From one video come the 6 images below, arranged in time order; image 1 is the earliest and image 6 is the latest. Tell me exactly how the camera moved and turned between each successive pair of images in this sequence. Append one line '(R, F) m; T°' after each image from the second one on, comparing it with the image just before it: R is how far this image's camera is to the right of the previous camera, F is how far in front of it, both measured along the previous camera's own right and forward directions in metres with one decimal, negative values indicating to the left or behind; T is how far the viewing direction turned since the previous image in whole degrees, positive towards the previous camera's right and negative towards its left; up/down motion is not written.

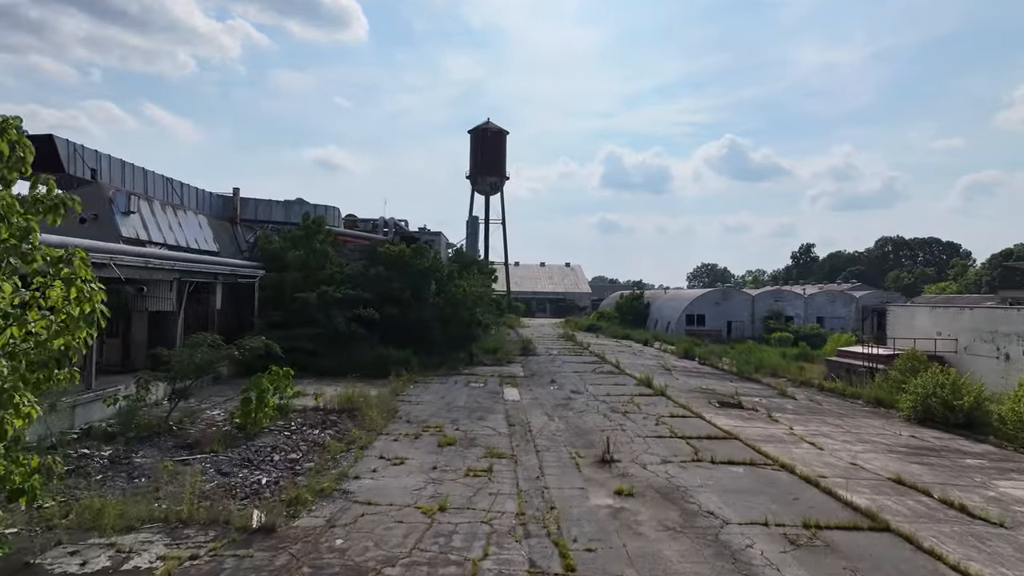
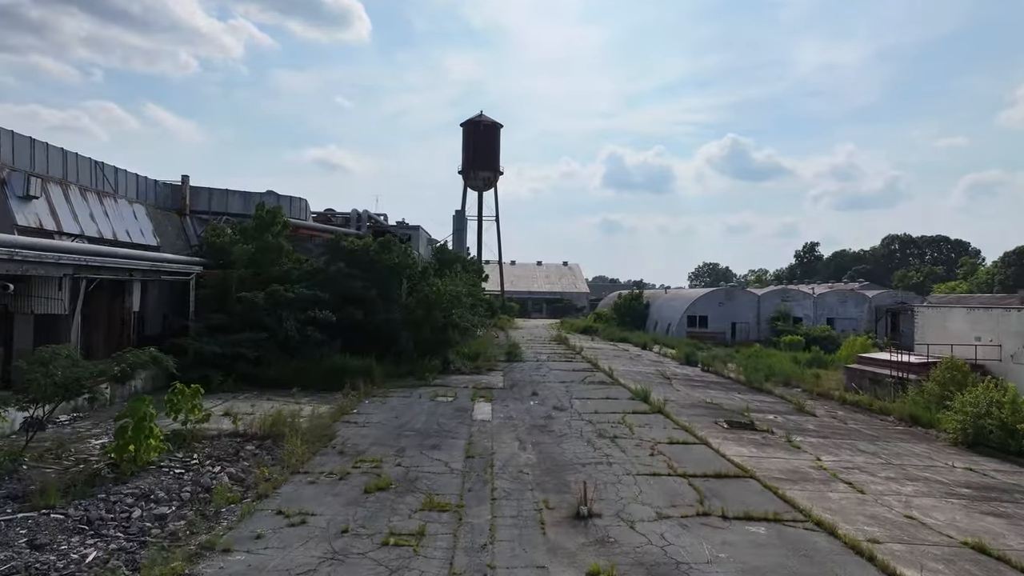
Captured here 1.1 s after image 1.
(+0.5, +2.2) m; 0°
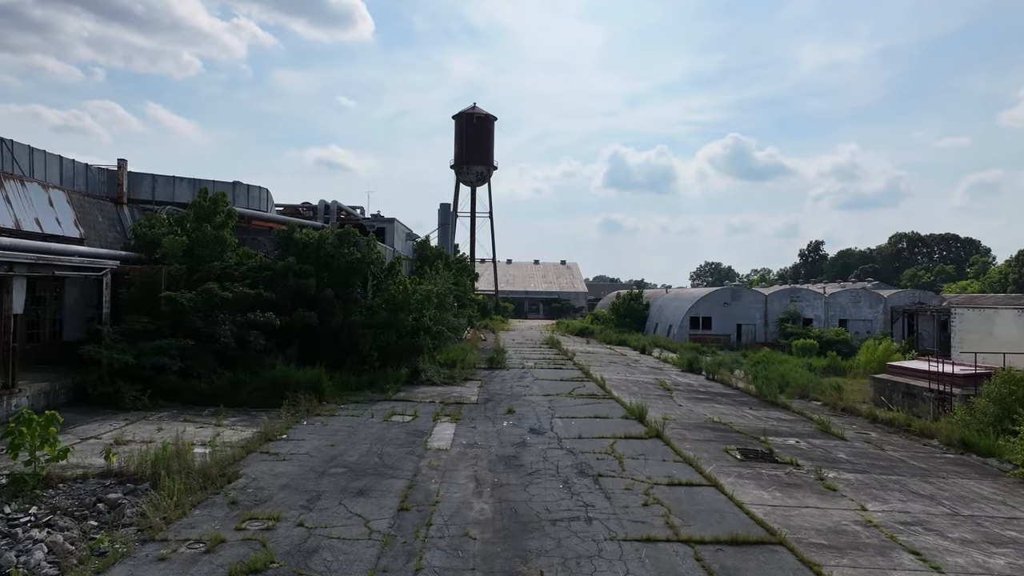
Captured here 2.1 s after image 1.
(+0.5, +2.2) m; 0°
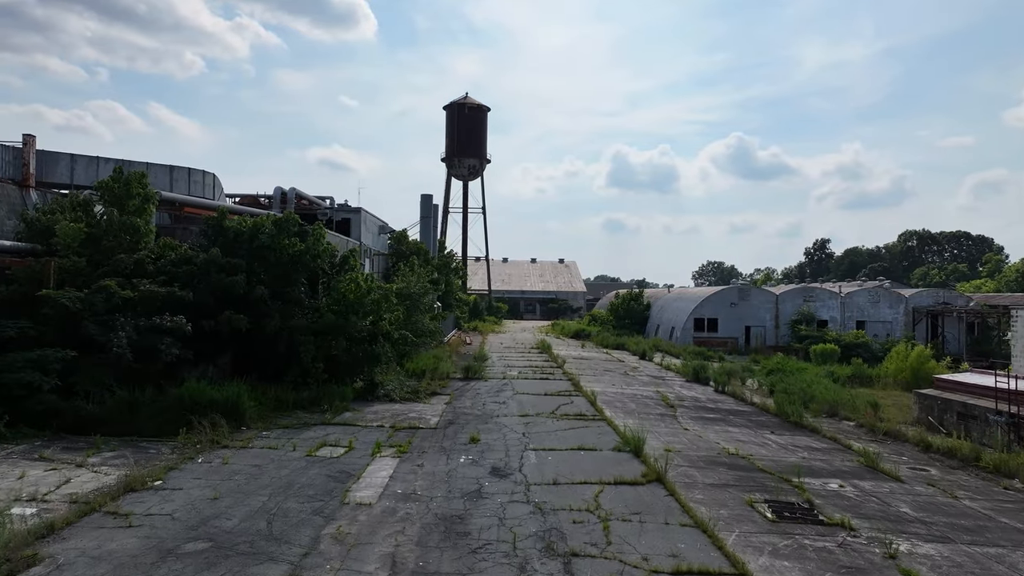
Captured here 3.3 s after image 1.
(+0.5, +2.5) m; 0°
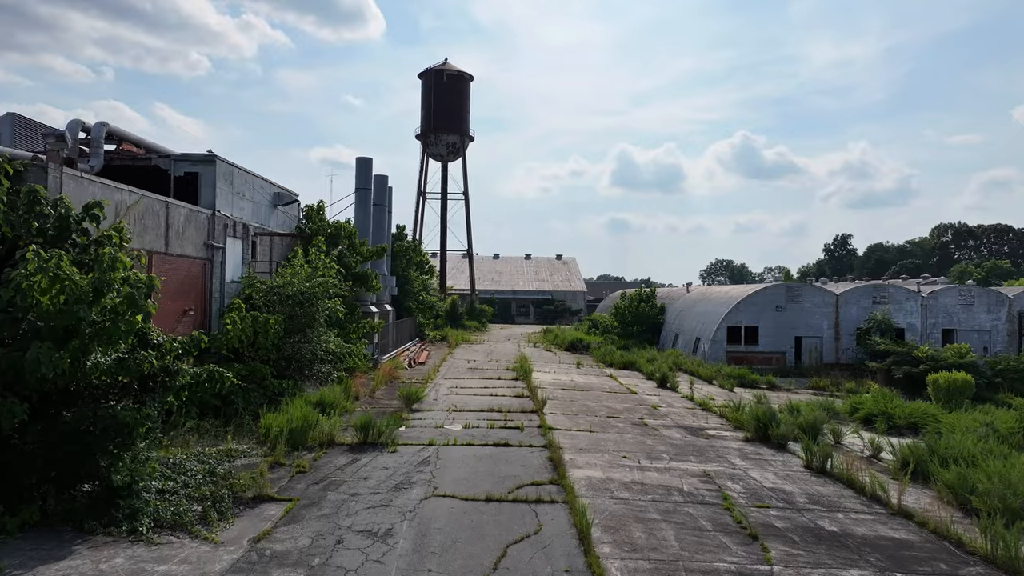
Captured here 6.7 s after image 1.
(+0.9, +7.3) m; 0°
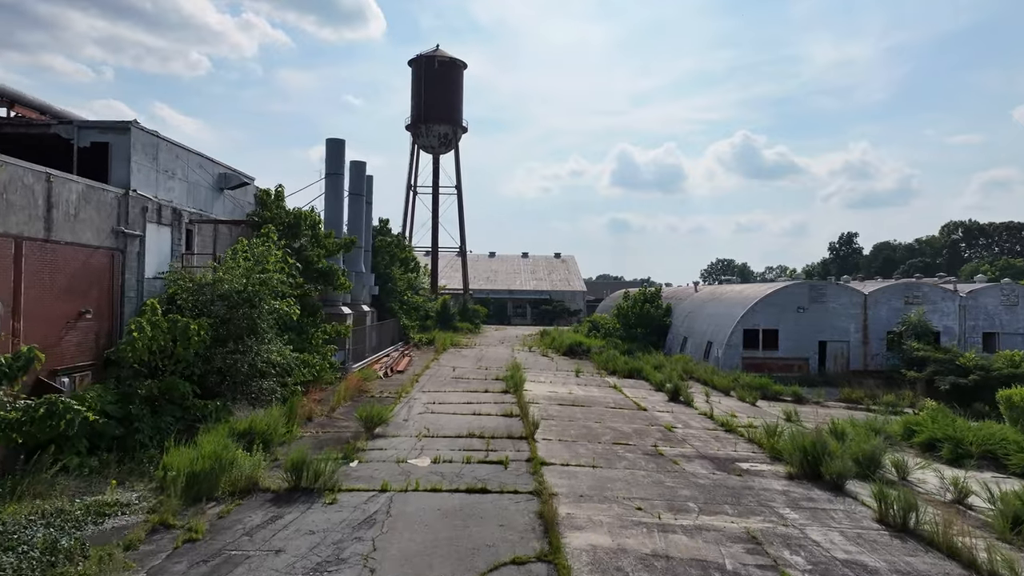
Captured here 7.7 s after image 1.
(+0.2, +2.3) m; 0°
